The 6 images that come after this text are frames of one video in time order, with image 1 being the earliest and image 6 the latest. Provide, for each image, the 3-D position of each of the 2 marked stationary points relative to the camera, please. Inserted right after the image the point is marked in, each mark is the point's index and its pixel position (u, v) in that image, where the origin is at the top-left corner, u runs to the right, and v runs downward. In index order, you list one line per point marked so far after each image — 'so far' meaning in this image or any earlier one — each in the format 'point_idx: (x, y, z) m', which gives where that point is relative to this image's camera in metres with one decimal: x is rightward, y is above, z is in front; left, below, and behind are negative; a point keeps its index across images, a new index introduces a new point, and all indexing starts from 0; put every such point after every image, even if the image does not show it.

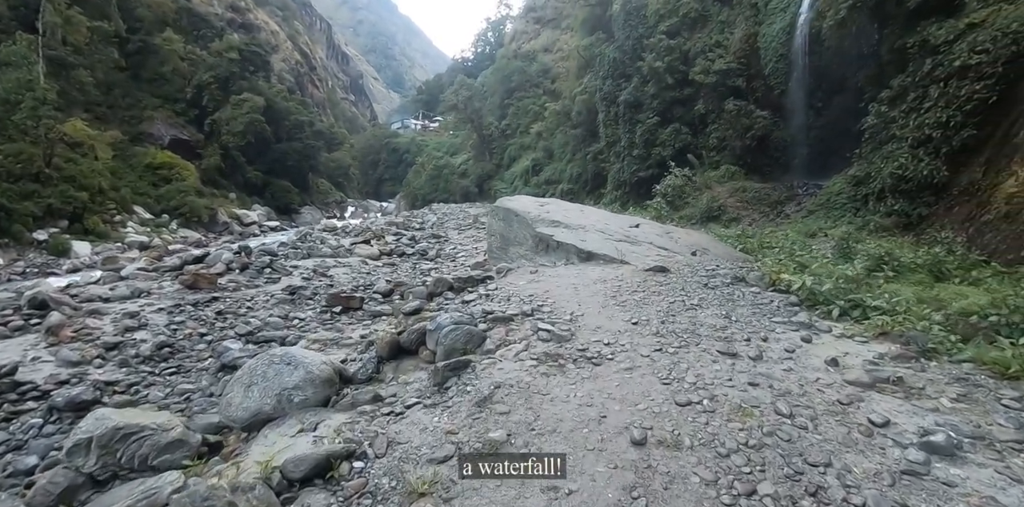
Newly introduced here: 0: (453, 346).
0: (-0.3, -0.5, +2.3) m
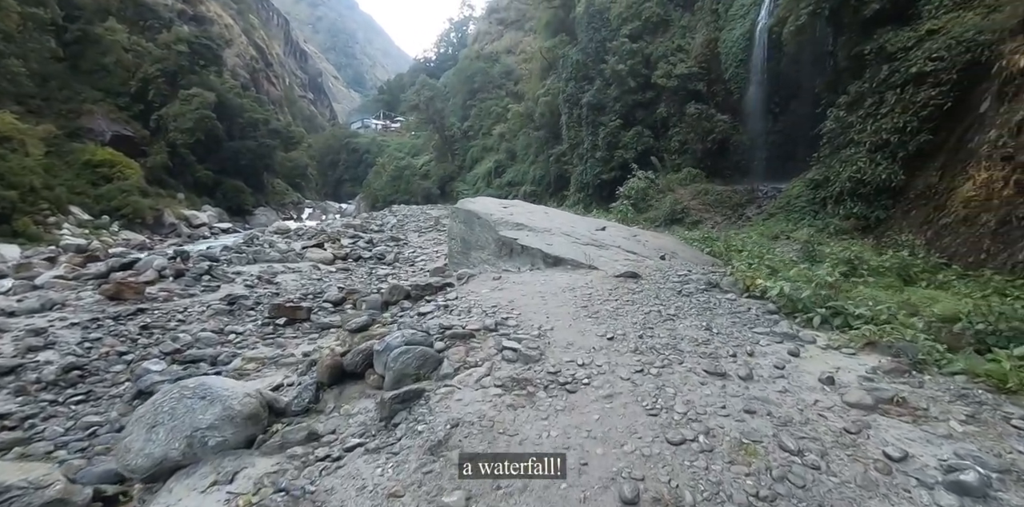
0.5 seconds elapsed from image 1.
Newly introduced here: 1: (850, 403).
0: (-0.5, -0.6, +1.9) m
1: (+1.4, -0.6, +1.7) m
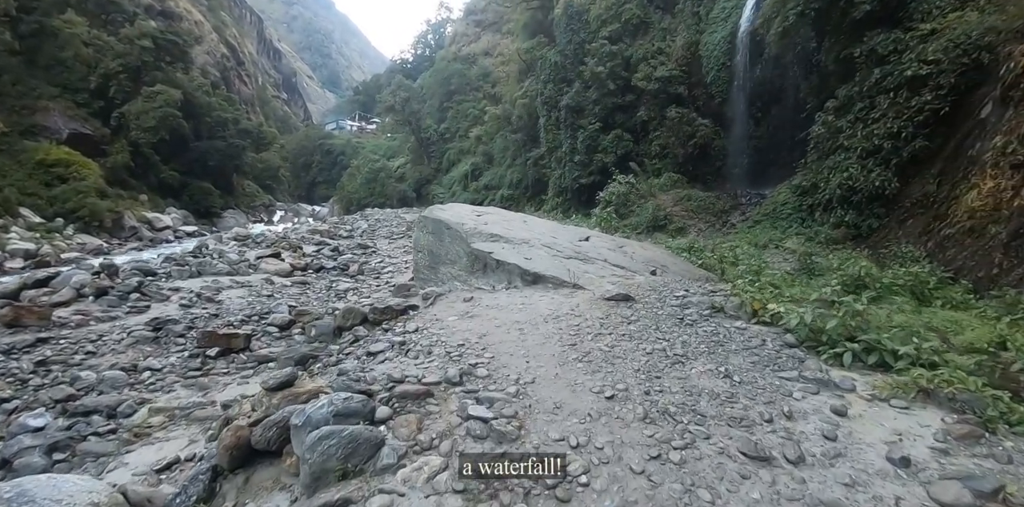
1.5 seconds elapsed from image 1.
0: (-0.6, -0.7, +1.4) m
1: (+1.3, -0.8, +1.3) m
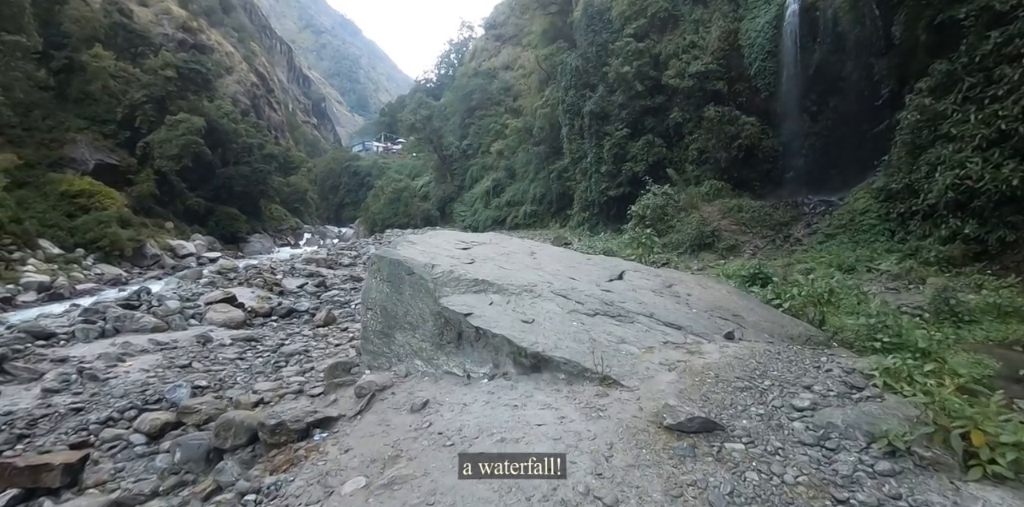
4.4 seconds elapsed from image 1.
0: (-0.8, -1.0, -0.1) m
1: (+1.1, -1.0, -0.3) m
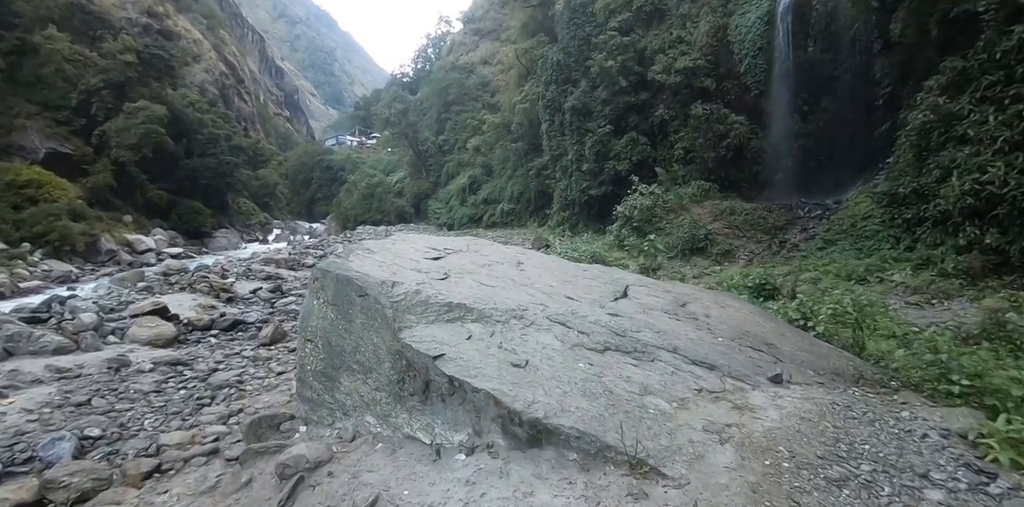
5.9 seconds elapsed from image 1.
0: (-0.8, -1.1, -0.8) m
1: (+1.2, -1.1, -0.9) m
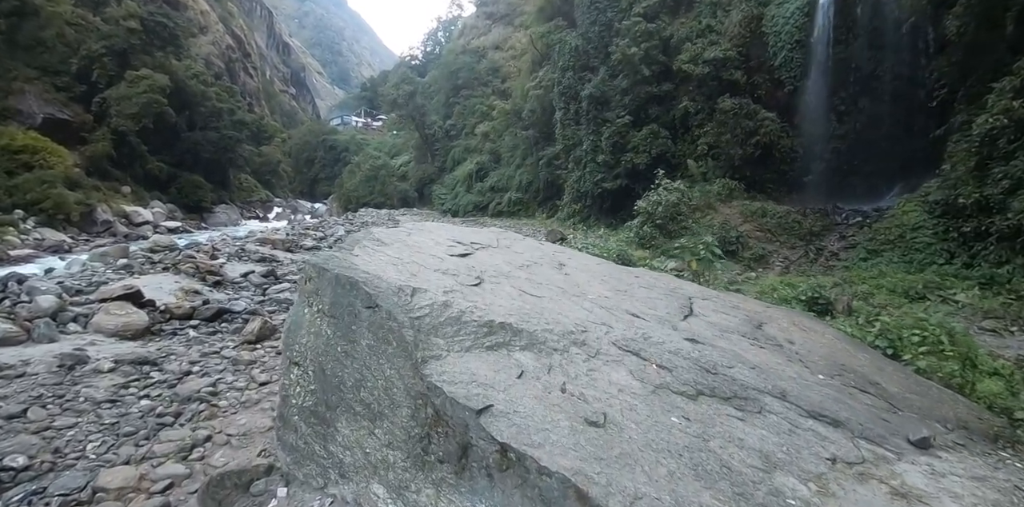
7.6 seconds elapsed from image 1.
0: (-0.6, -1.1, -1.3) m
1: (+1.3, -1.3, -1.4) m
